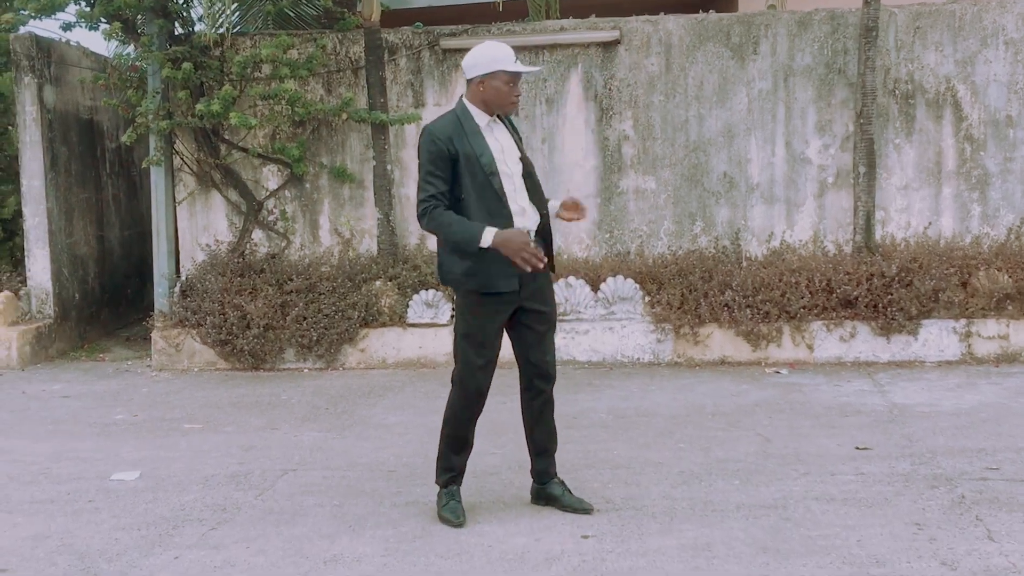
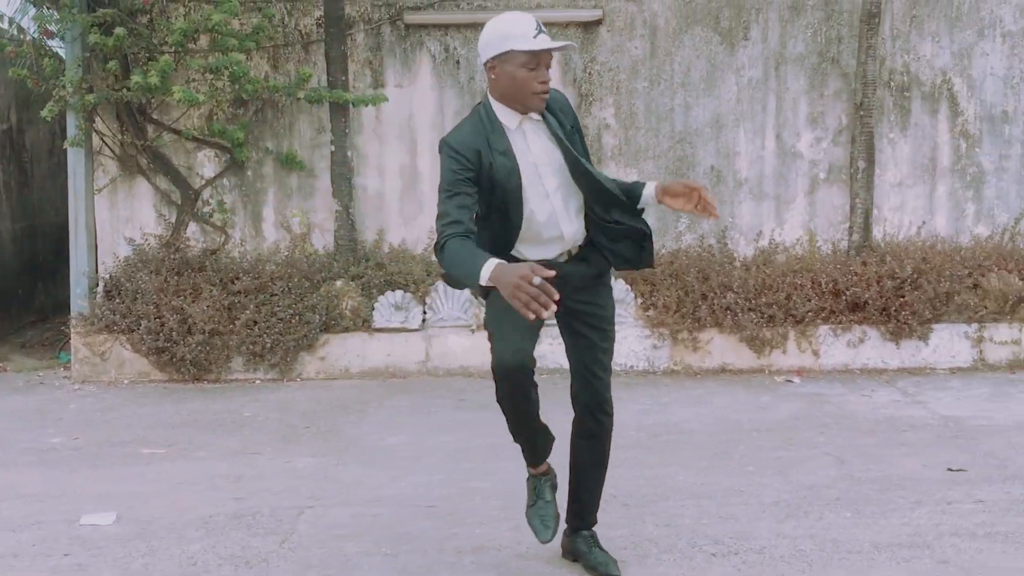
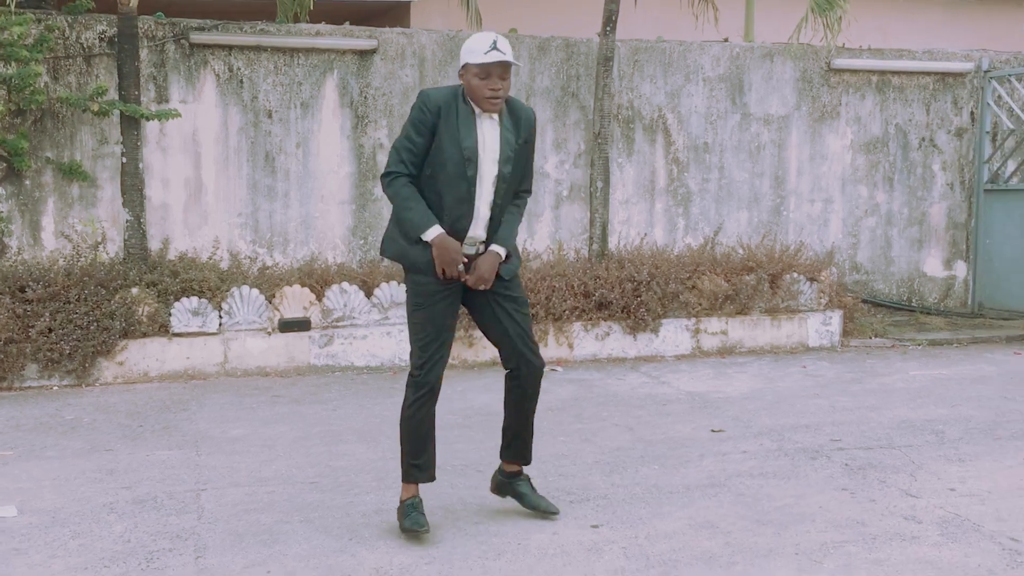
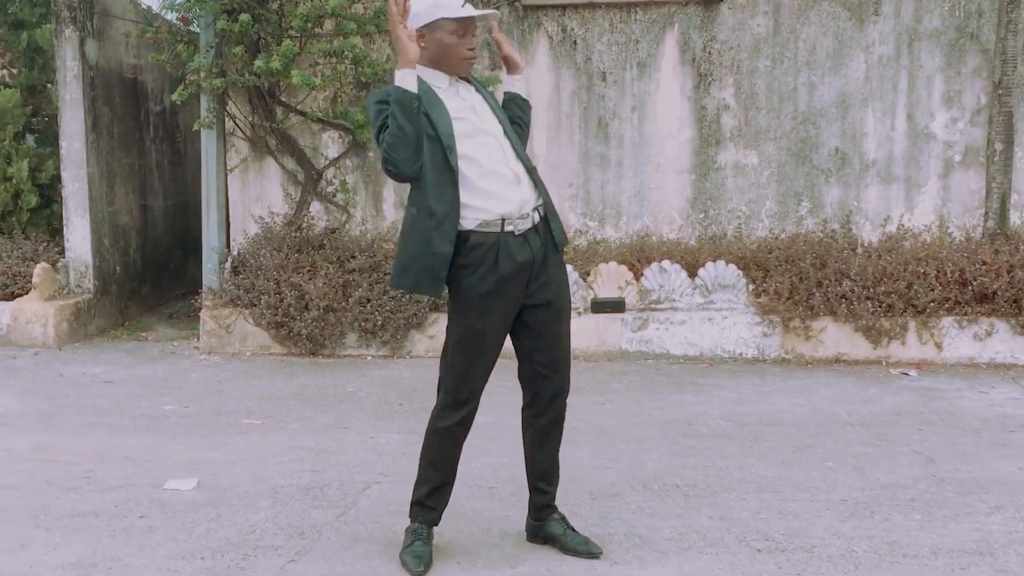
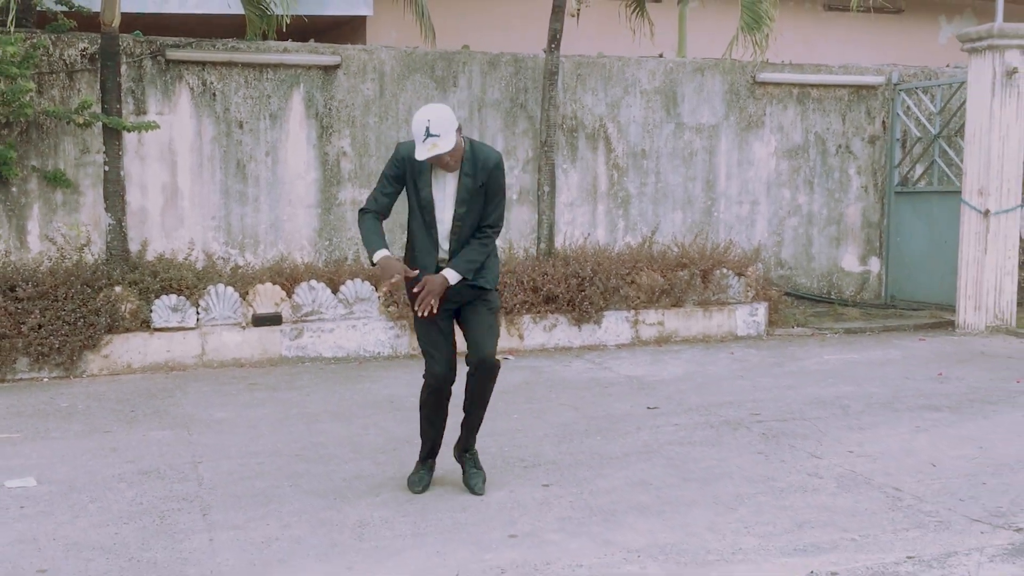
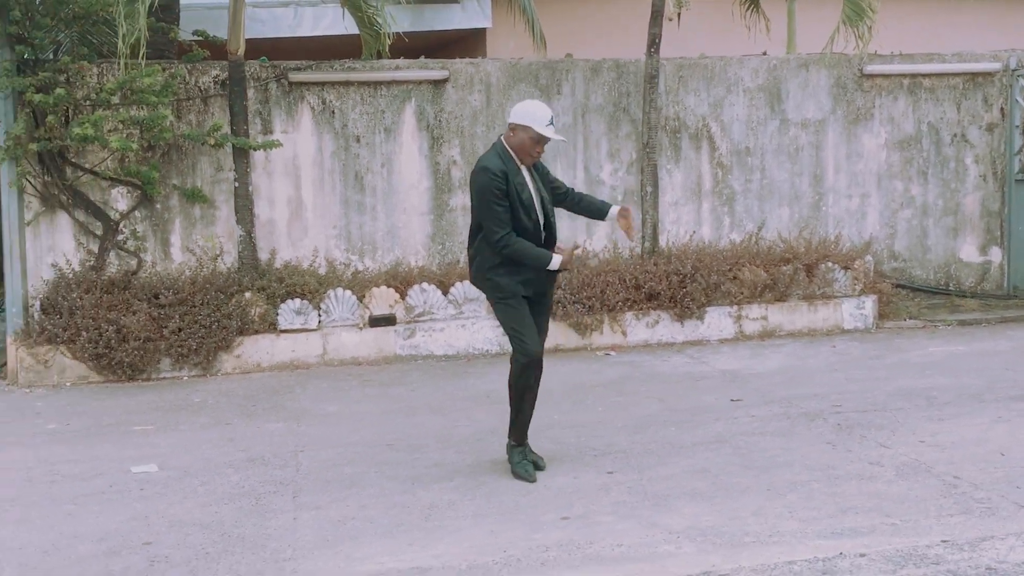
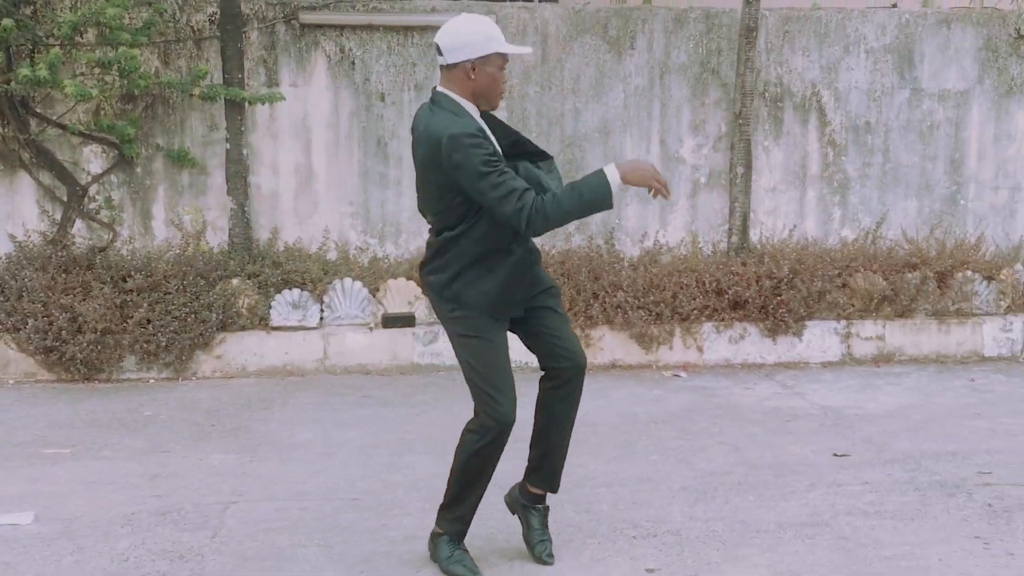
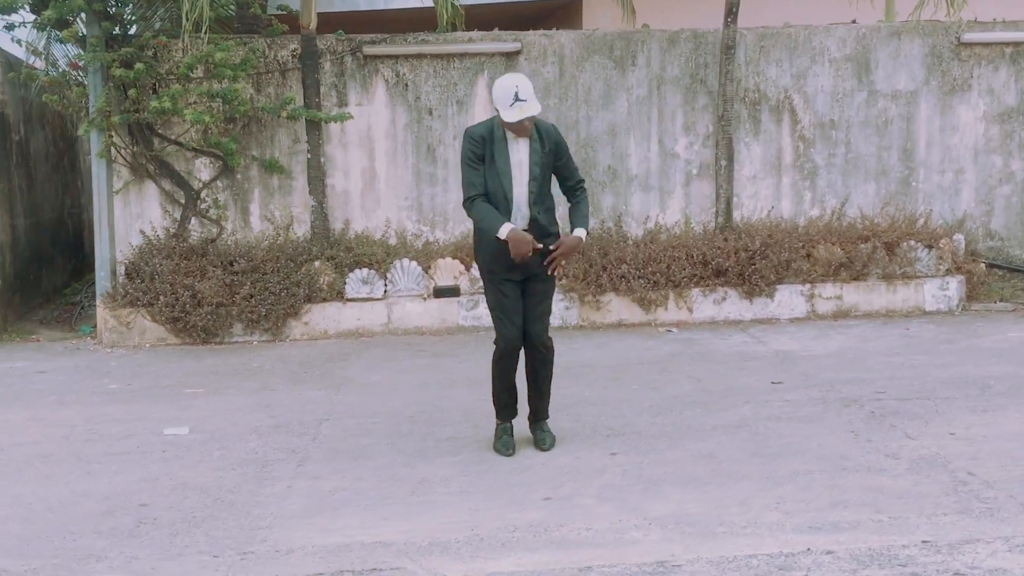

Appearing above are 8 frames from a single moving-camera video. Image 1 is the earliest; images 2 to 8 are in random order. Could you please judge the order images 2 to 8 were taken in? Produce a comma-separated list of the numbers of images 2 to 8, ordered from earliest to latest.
4, 2, 7, 3, 5, 6, 8
